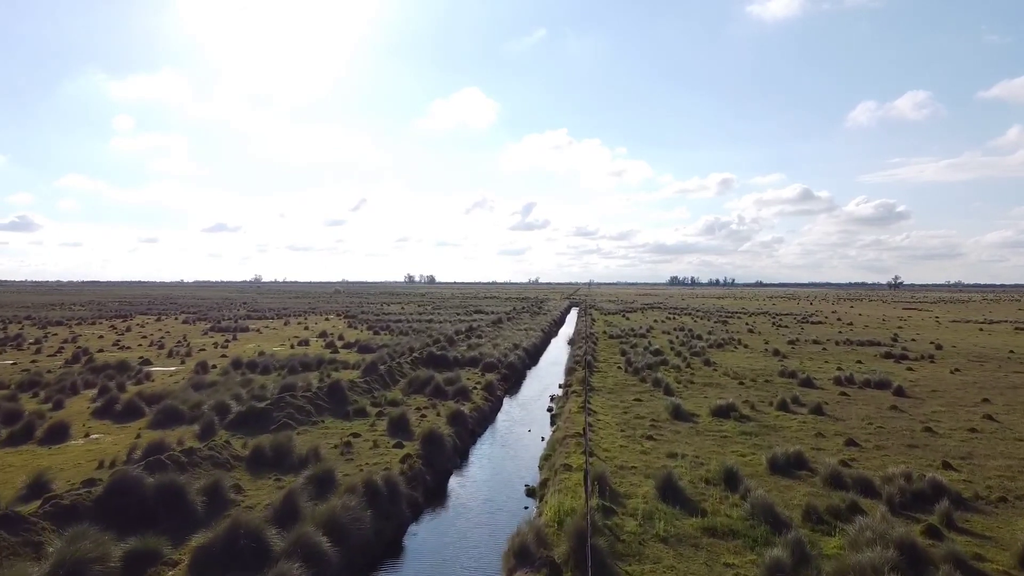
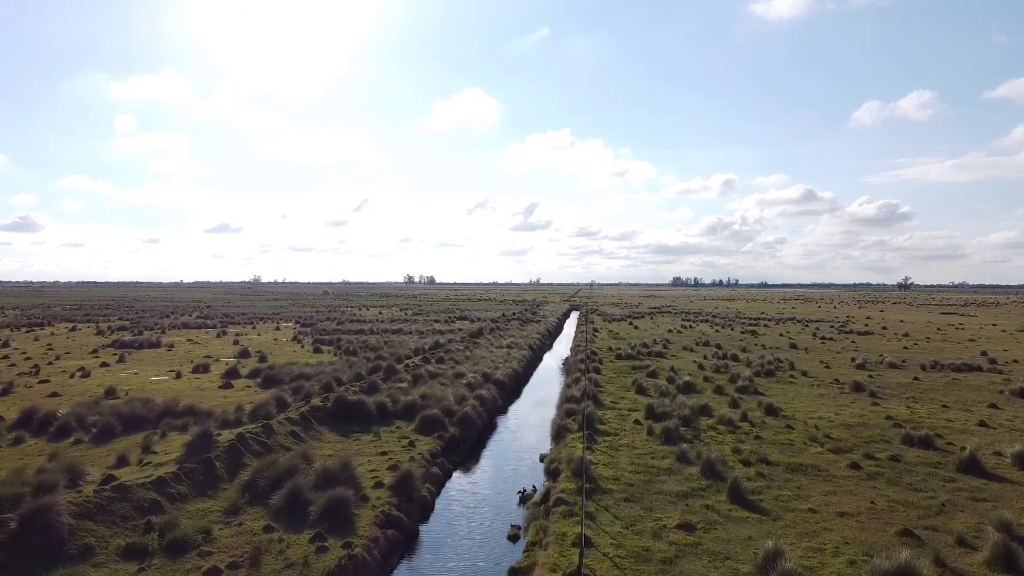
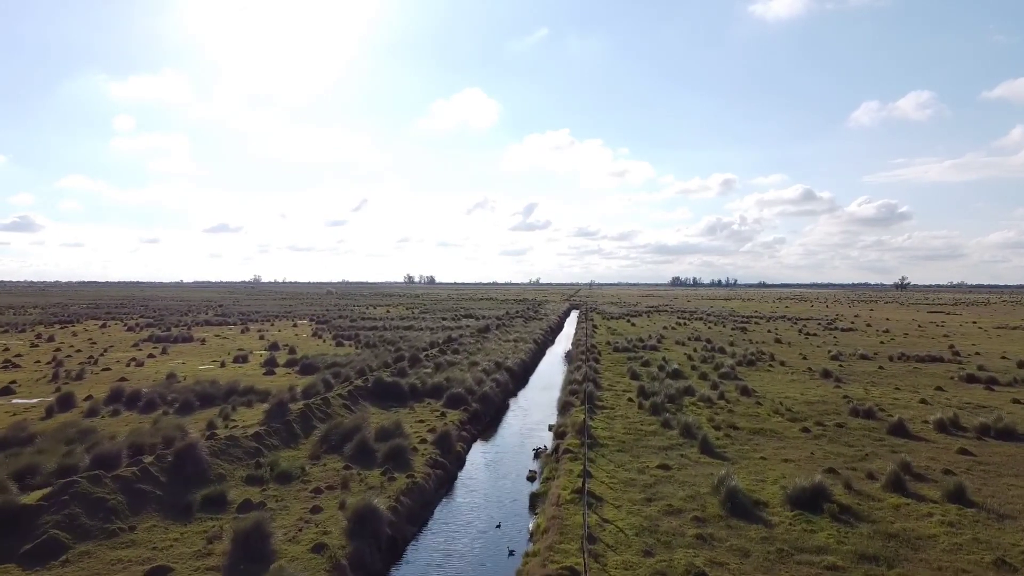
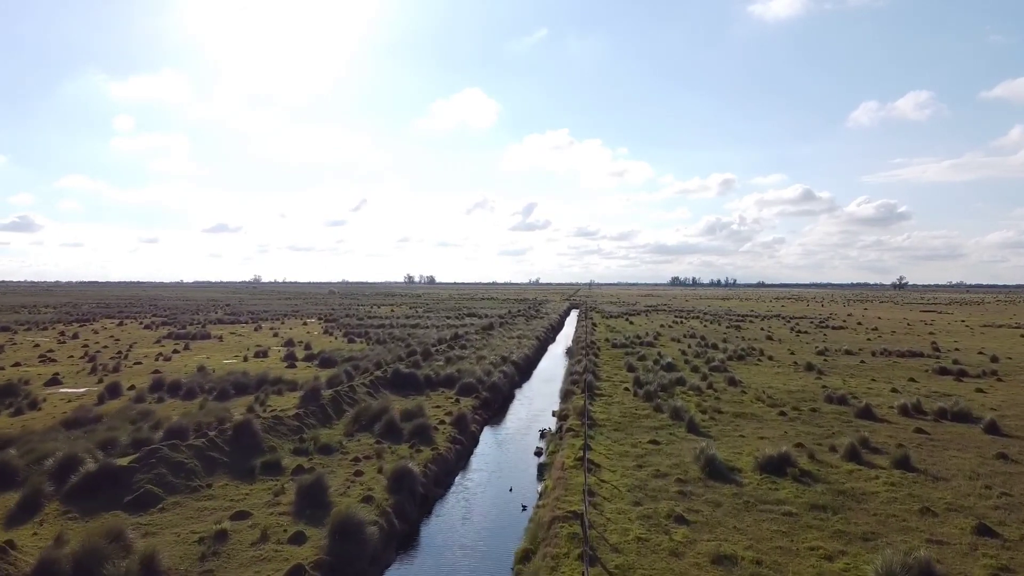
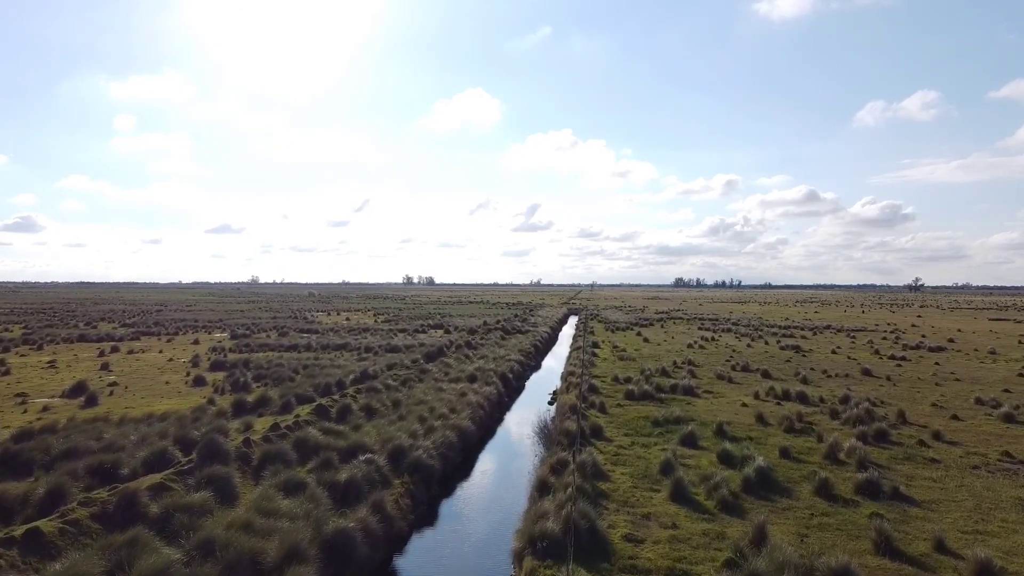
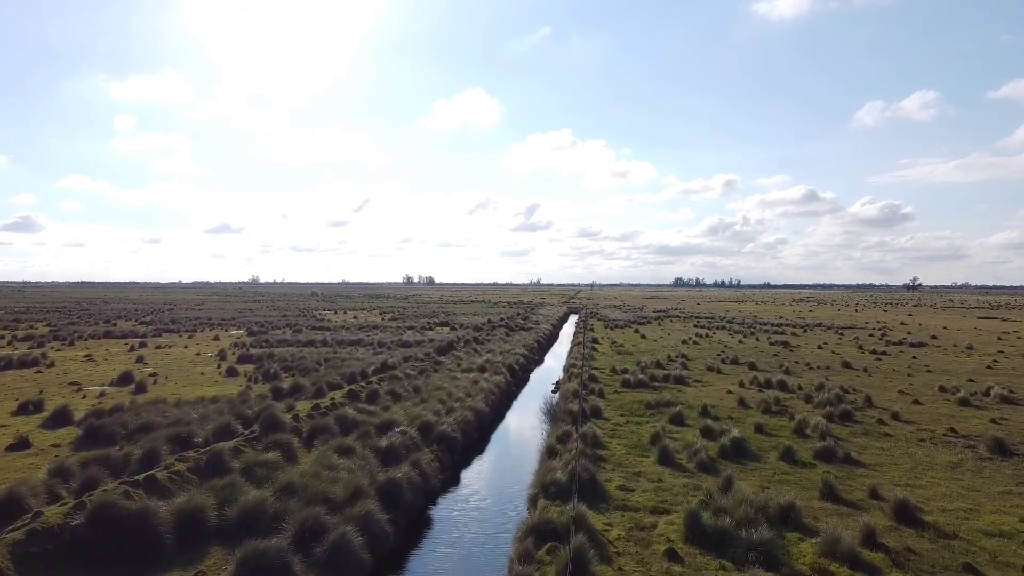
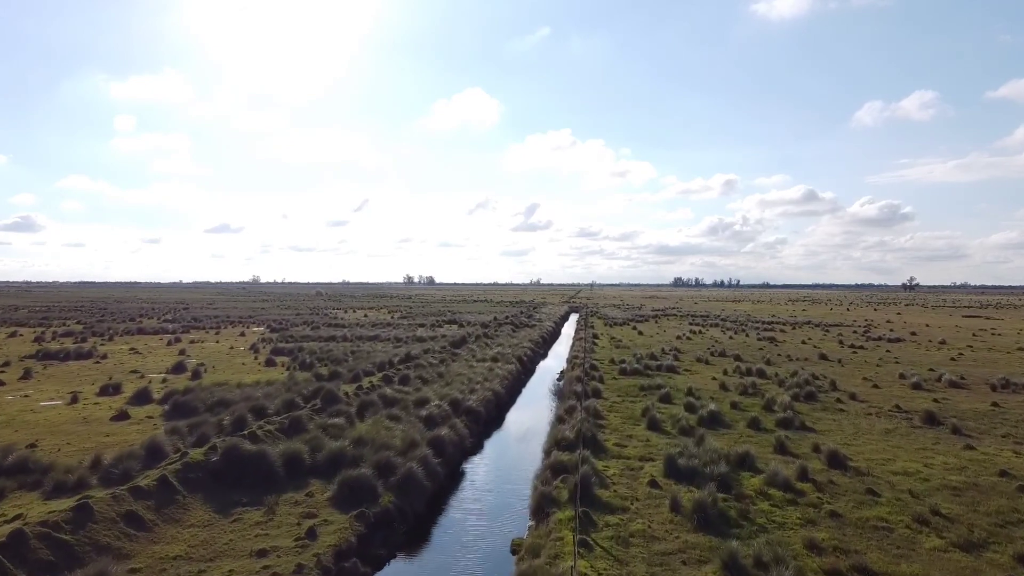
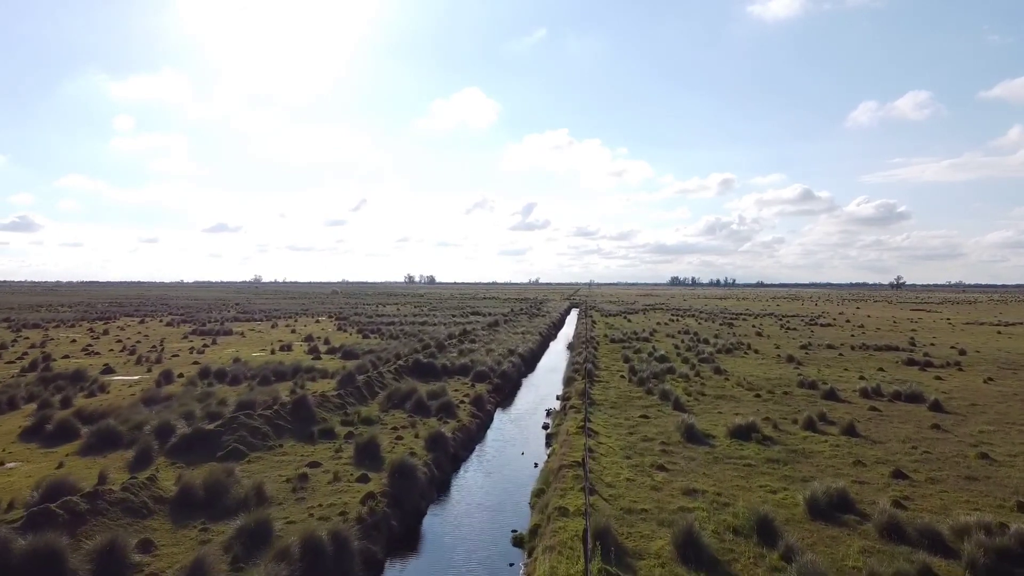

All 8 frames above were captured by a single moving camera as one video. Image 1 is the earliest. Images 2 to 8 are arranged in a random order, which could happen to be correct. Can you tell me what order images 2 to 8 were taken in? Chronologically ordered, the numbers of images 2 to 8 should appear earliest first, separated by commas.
8, 4, 3, 2, 7, 6, 5
